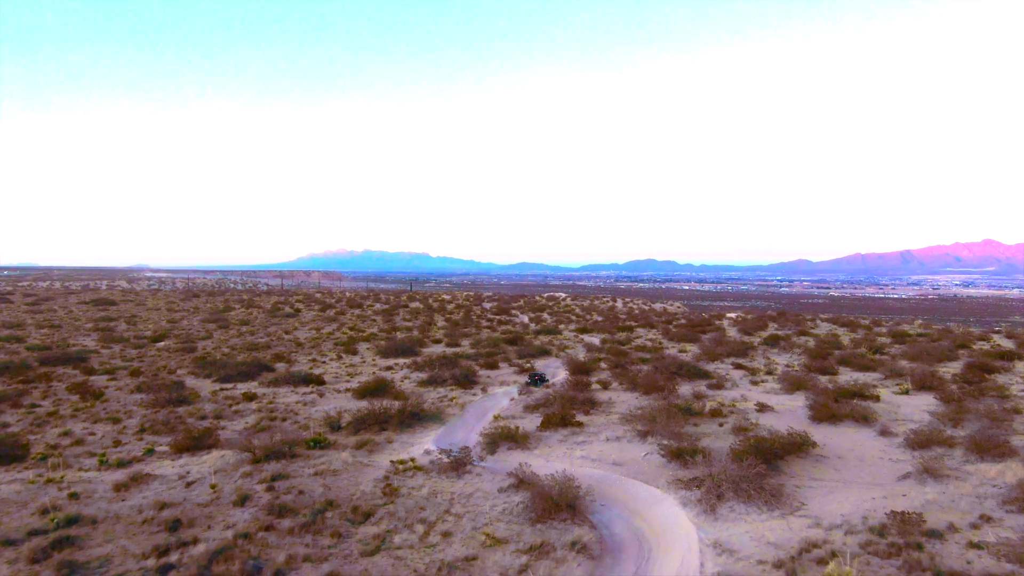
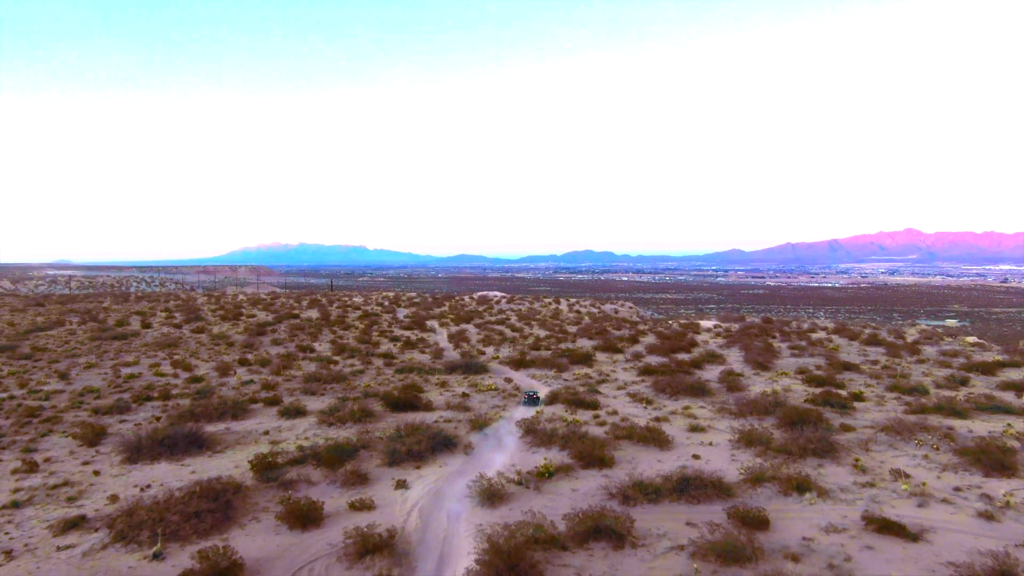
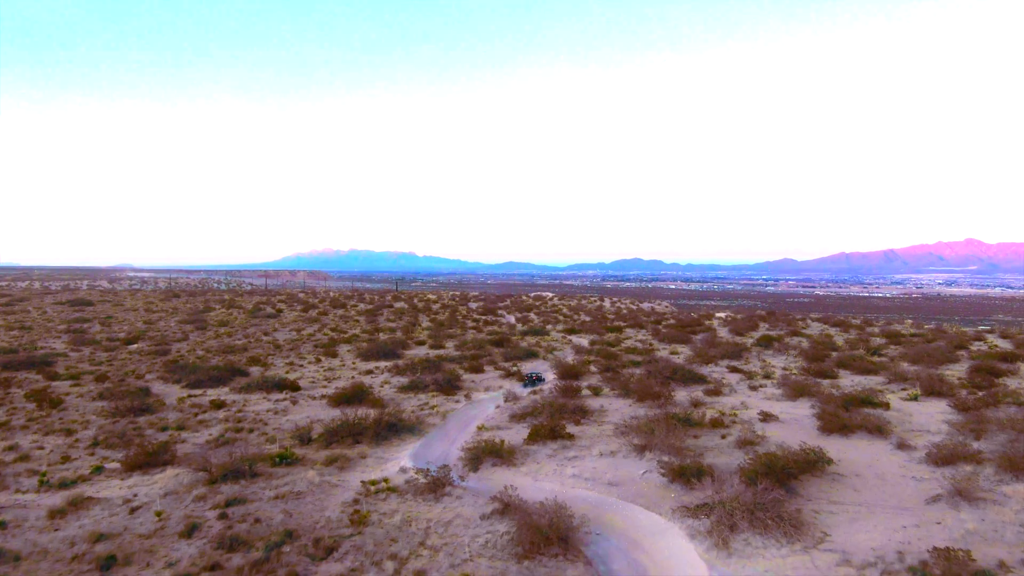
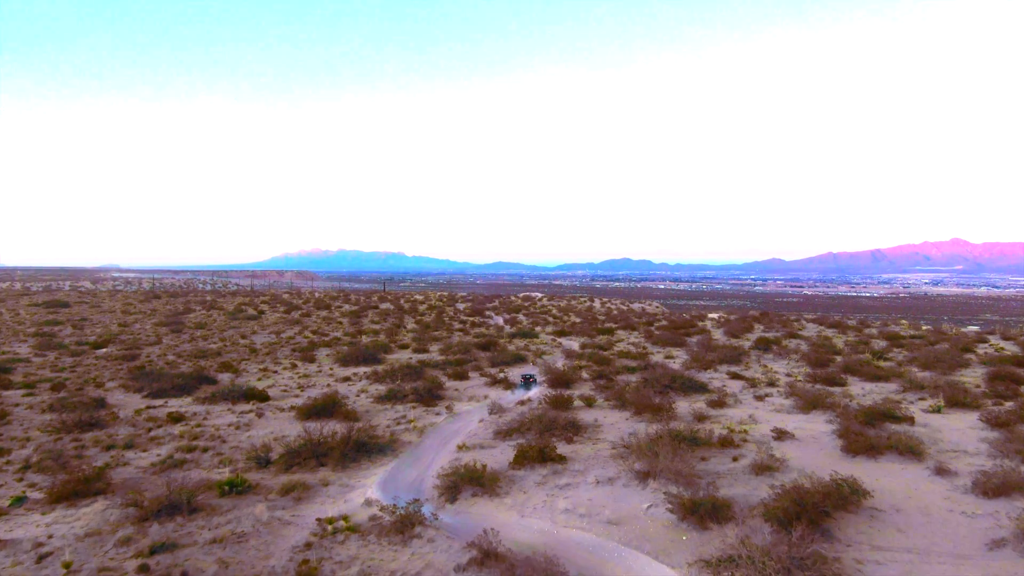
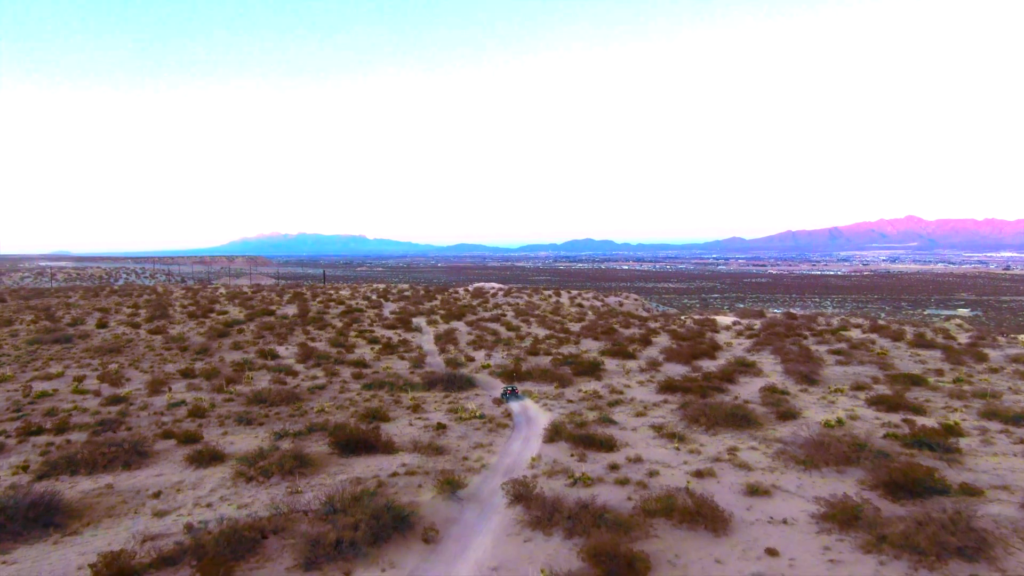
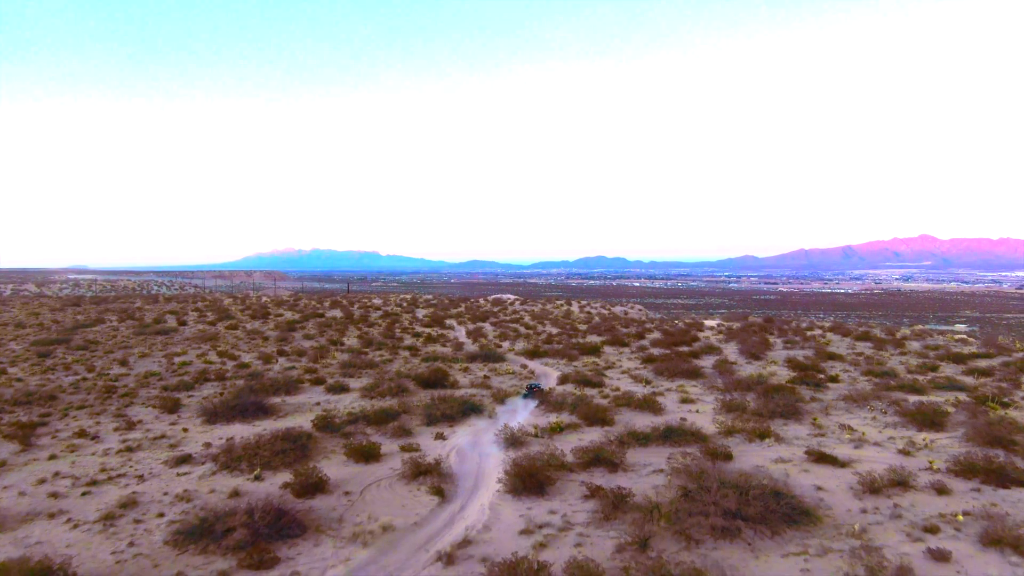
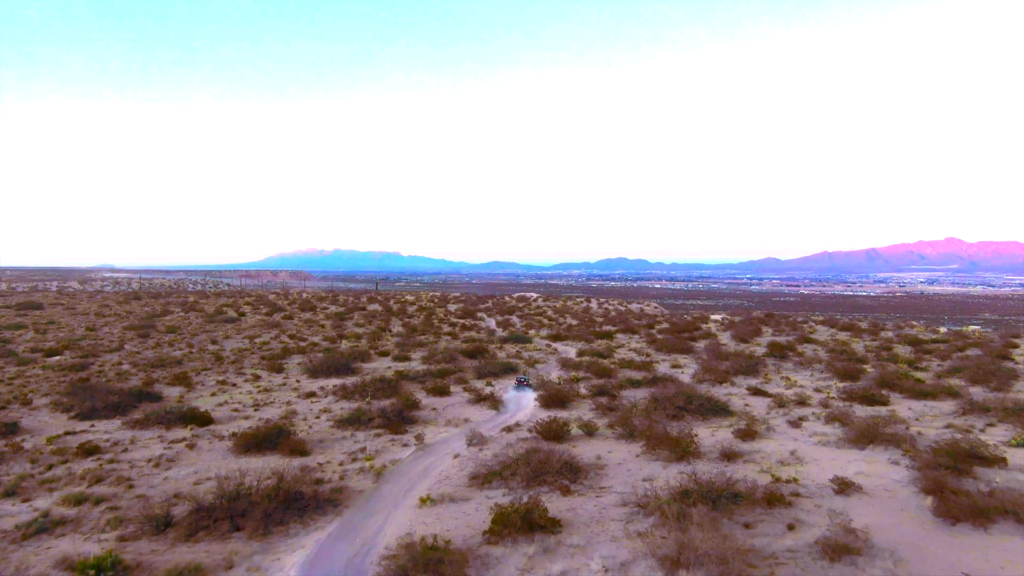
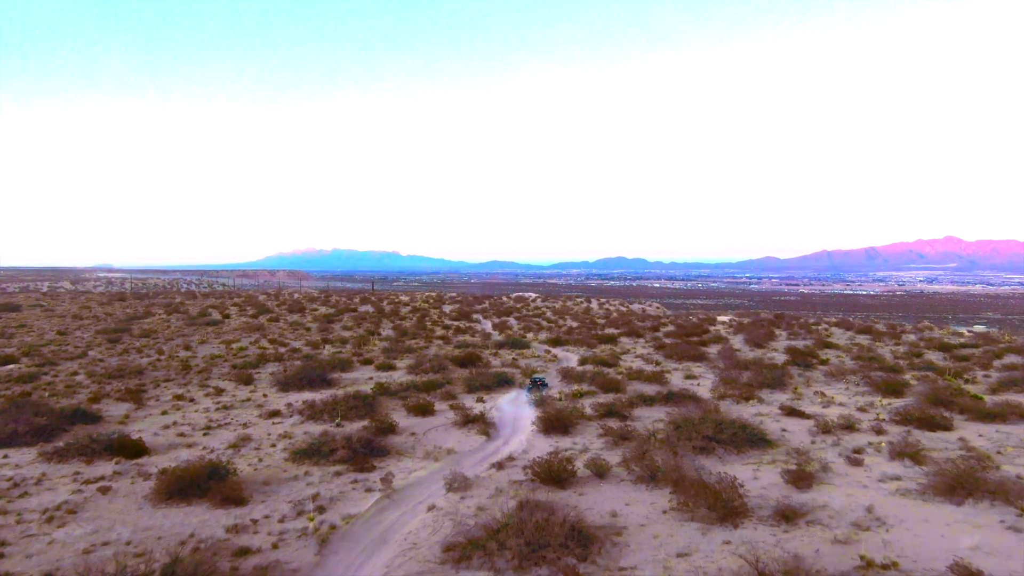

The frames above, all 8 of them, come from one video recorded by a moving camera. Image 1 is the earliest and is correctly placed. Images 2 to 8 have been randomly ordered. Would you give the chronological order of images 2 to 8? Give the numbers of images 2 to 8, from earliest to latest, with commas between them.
3, 4, 7, 8, 6, 2, 5
